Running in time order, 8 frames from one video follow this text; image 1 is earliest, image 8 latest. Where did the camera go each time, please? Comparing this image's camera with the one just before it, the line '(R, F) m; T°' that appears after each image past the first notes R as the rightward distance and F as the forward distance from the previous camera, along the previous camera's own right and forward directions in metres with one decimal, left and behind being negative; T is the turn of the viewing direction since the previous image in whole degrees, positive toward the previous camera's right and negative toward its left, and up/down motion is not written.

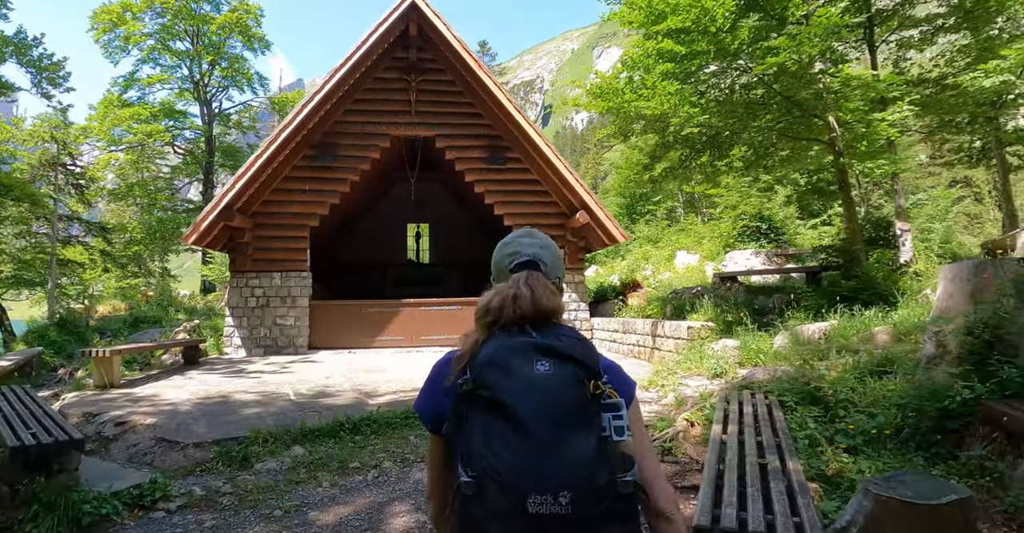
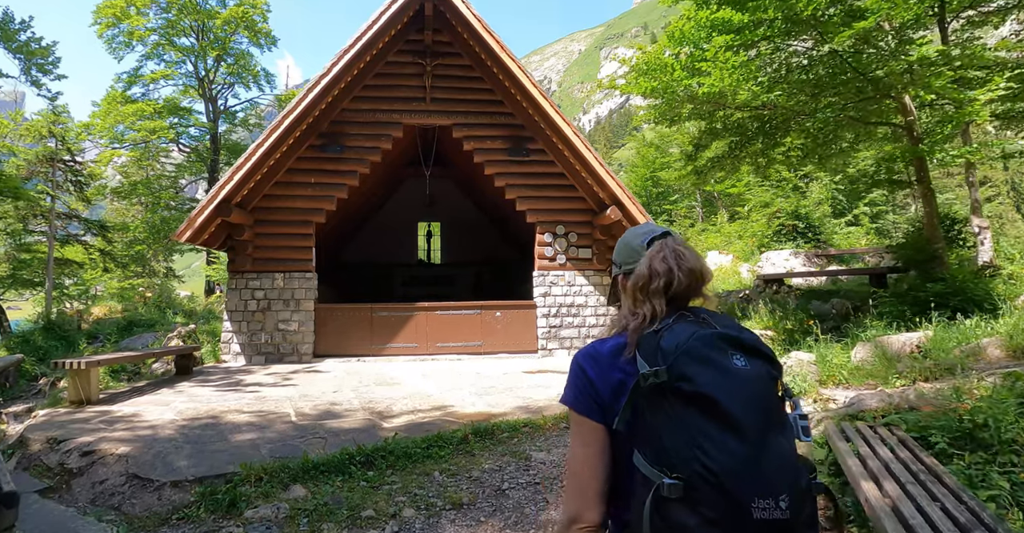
(-0.4, +1.1) m; -1°
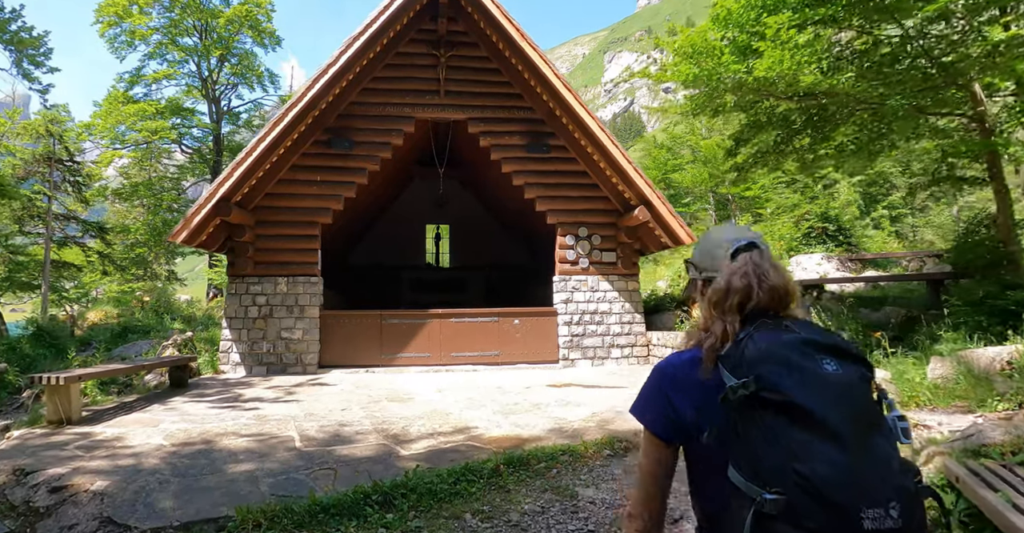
(-0.3, +0.8) m; 0°
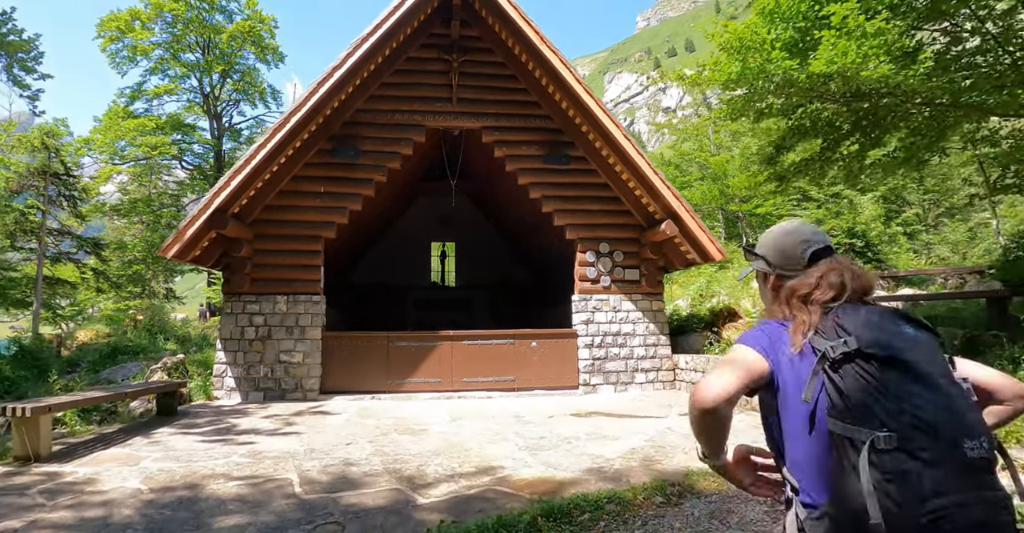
(-0.3, +0.7) m; 0°
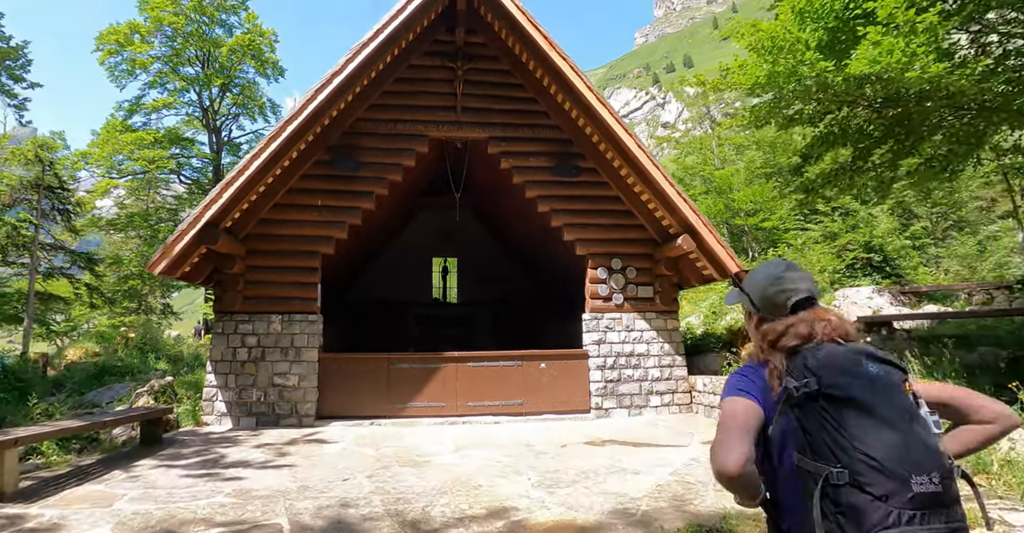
(-0.1, +0.5) m; 0°
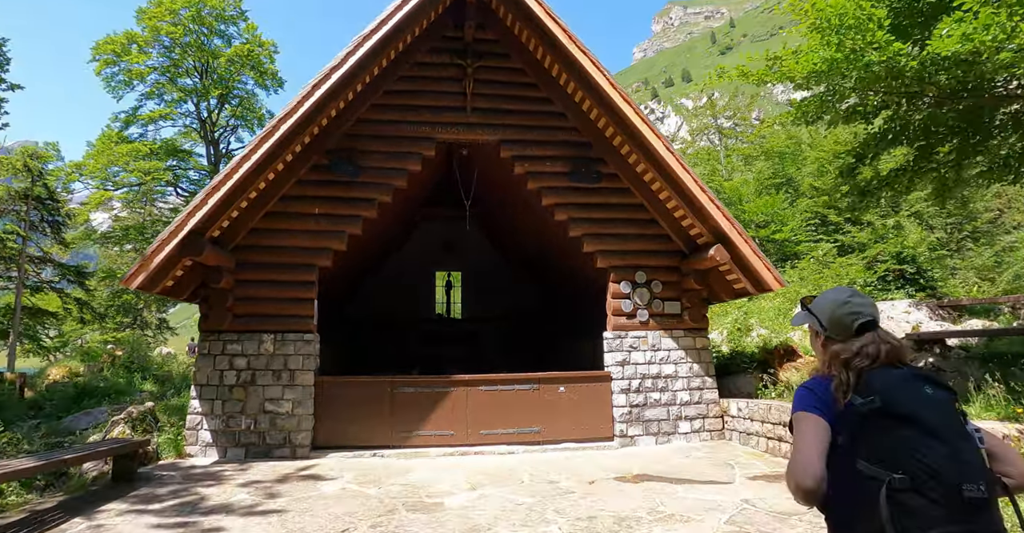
(-0.3, +0.8) m; 0°
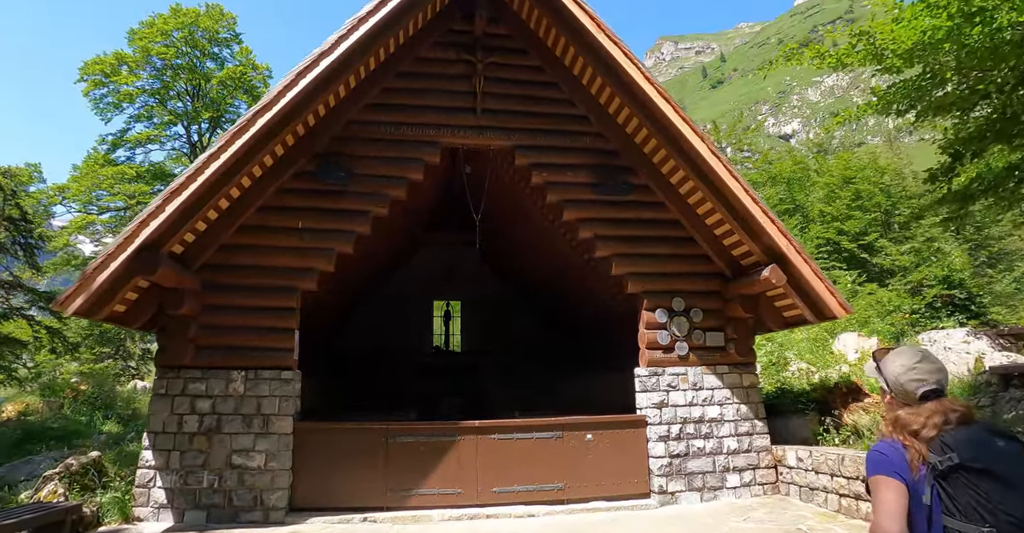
(-0.3, +1.3) m; +1°
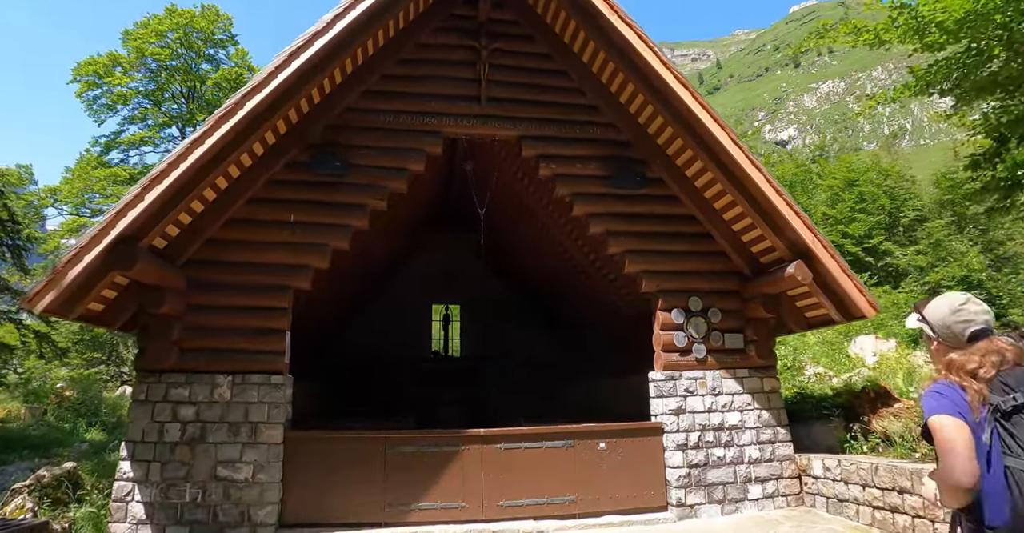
(-0.1, +0.5) m; 0°
